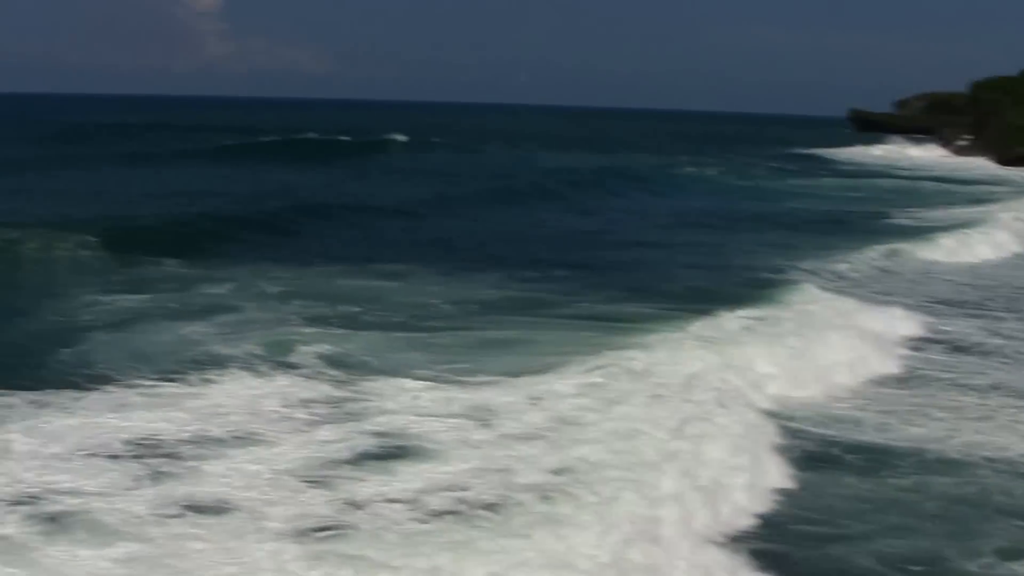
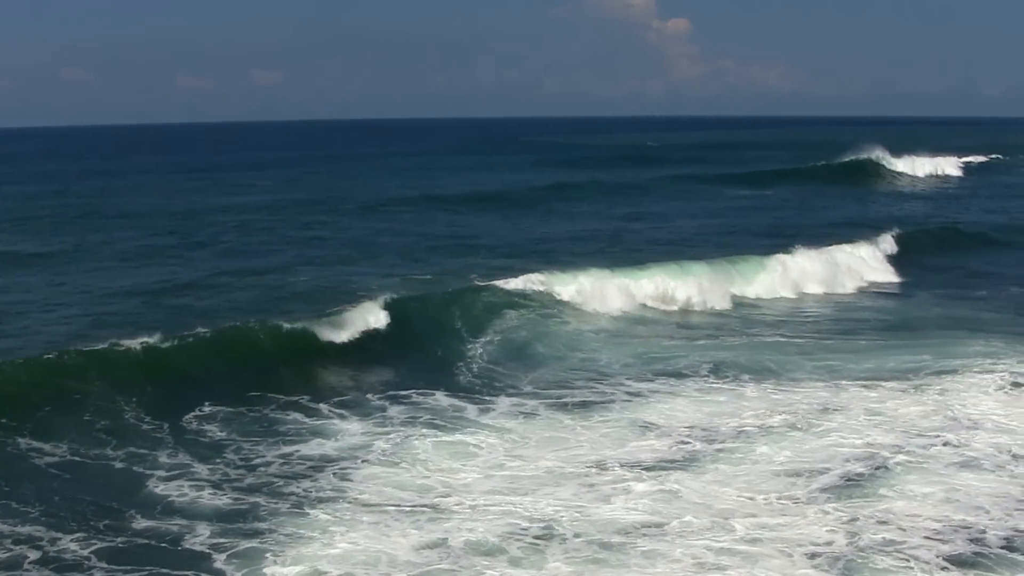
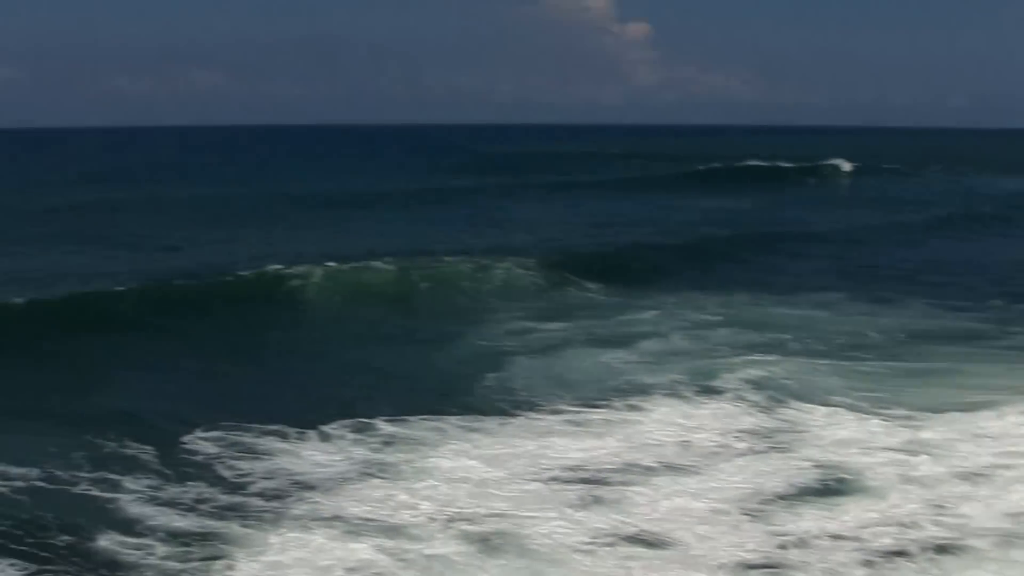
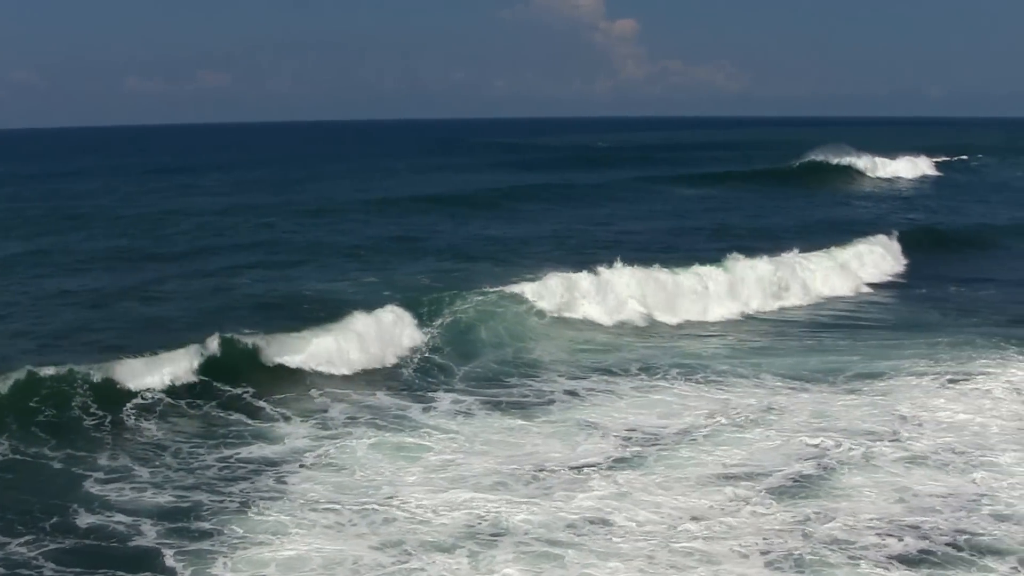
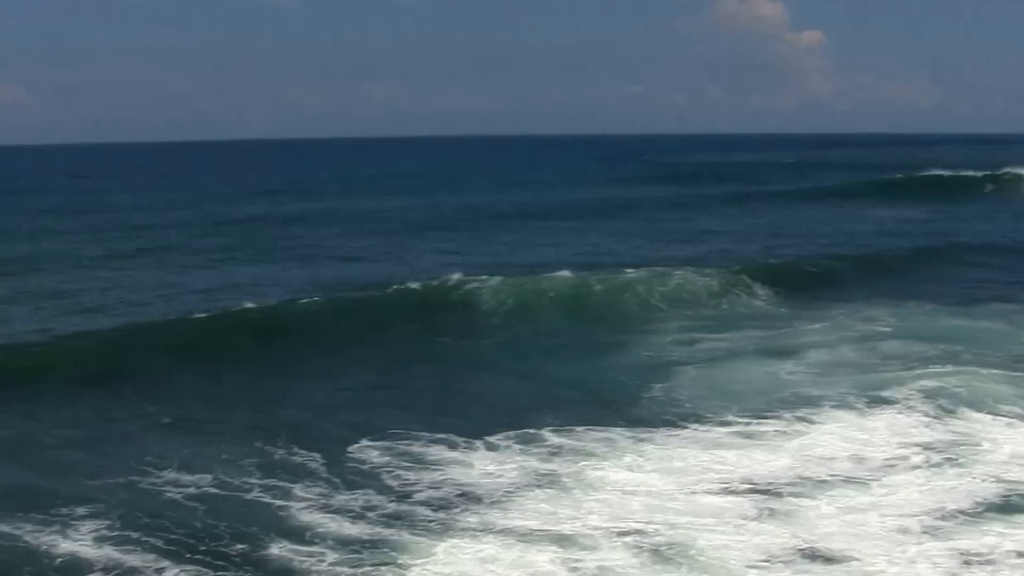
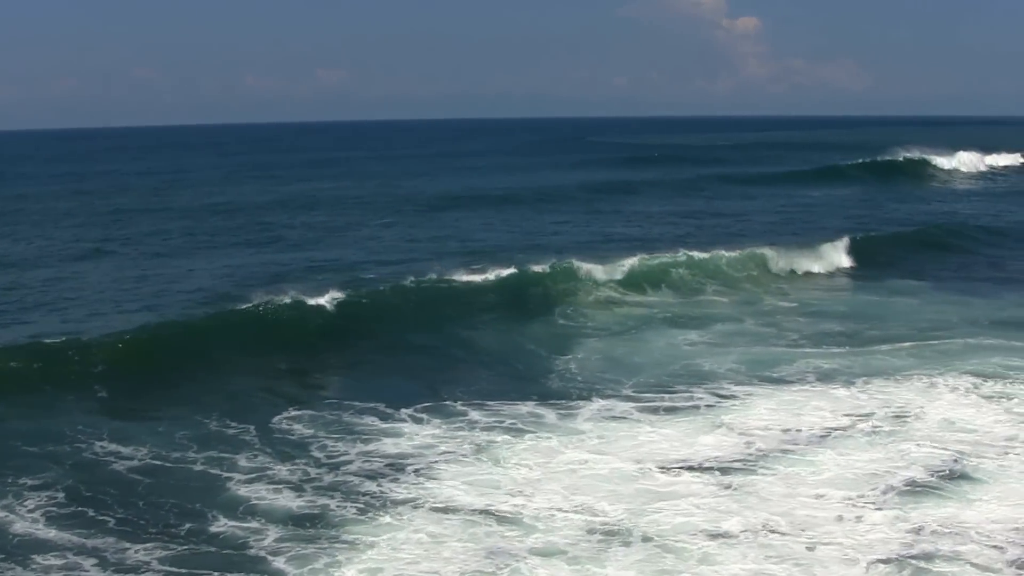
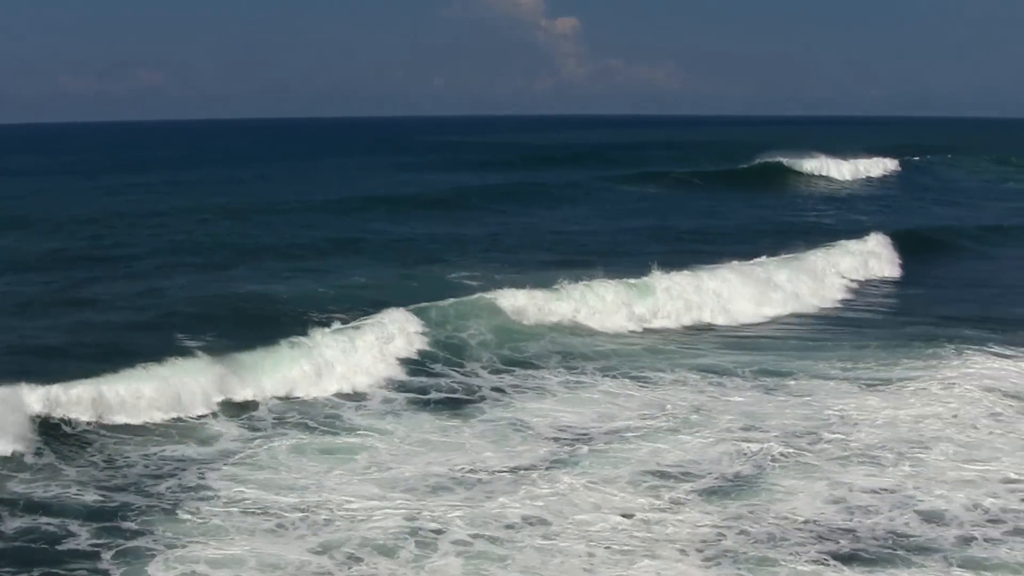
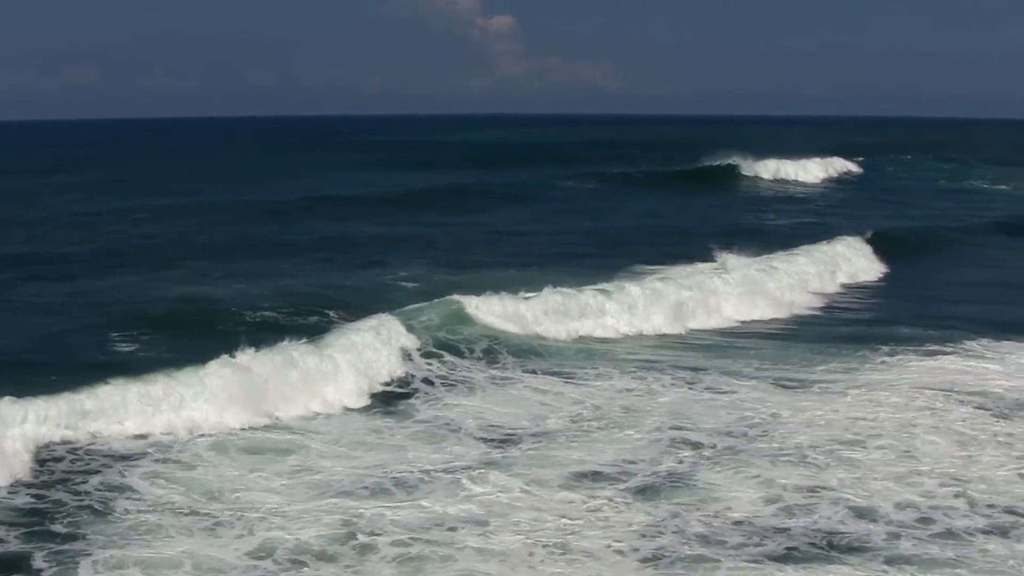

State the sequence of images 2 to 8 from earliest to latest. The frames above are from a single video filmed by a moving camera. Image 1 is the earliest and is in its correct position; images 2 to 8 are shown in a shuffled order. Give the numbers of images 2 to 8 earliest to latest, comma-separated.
3, 5, 6, 2, 4, 7, 8
